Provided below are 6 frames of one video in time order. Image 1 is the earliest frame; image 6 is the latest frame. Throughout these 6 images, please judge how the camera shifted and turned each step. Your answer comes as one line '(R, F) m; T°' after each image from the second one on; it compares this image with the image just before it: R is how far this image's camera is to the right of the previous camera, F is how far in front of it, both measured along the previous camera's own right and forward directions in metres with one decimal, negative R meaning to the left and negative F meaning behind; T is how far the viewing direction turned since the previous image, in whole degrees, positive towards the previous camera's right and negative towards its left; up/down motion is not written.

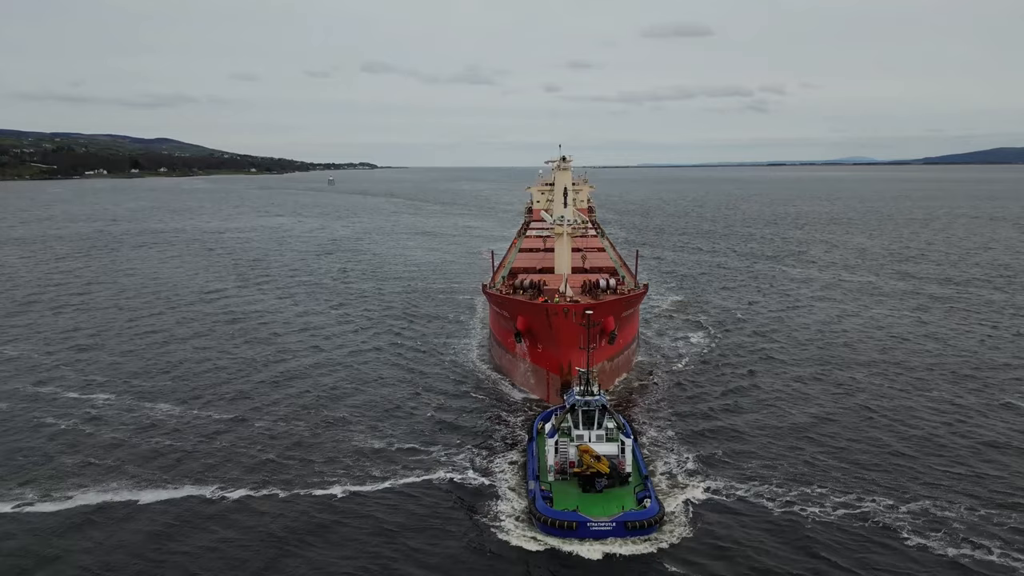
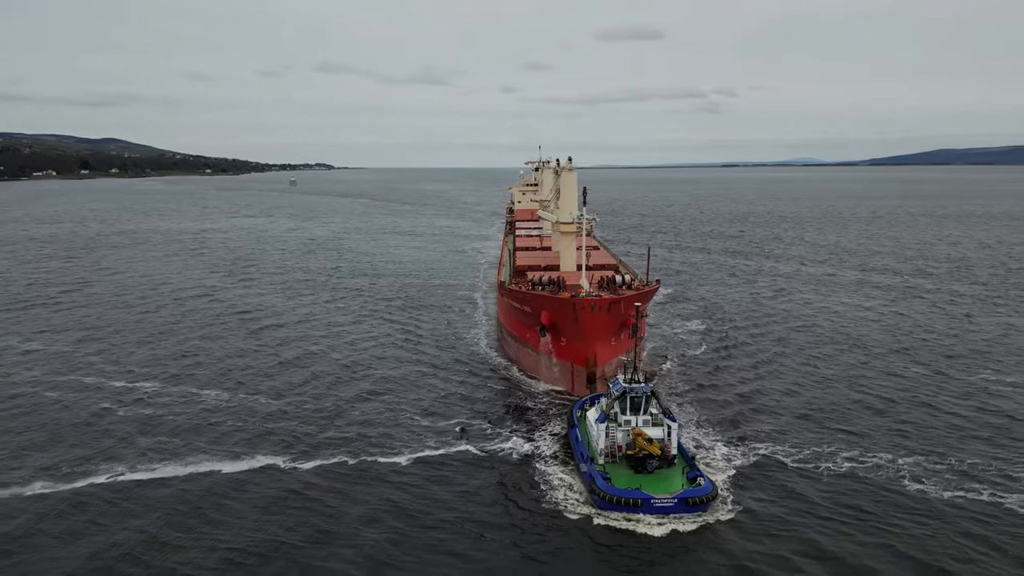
(-2.4, -2.4) m; +3°
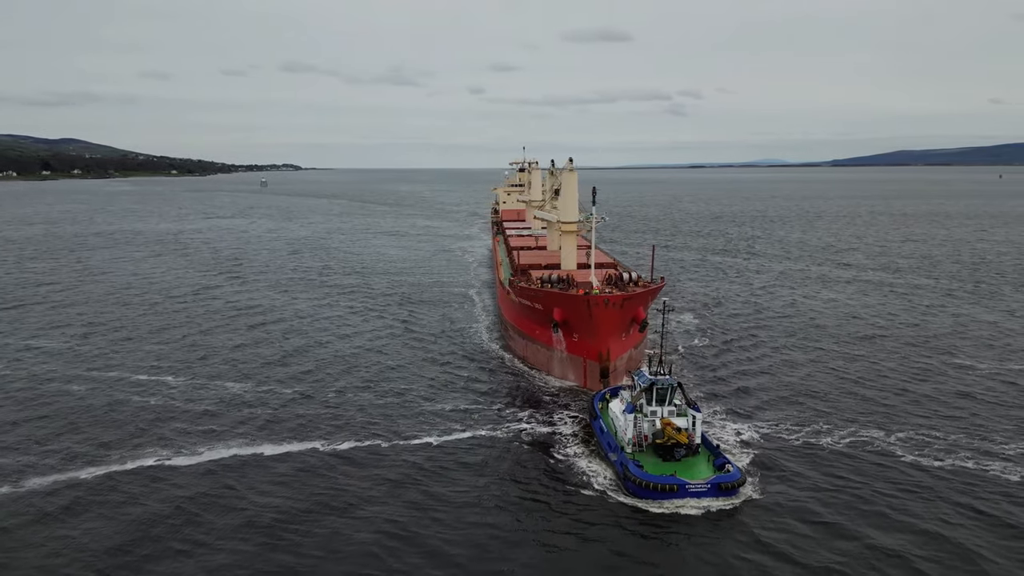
(-1.6, -1.7) m; +2°
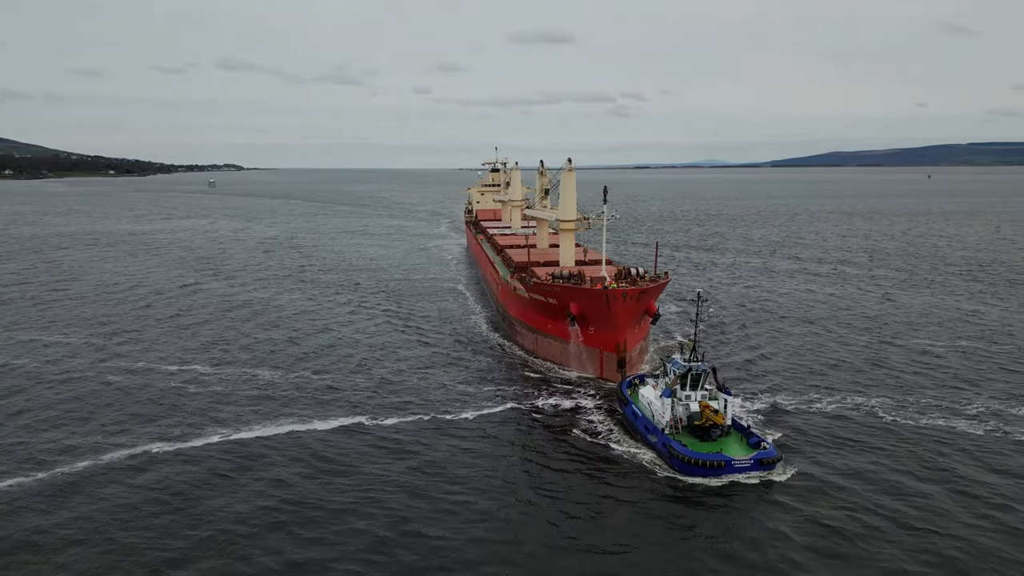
(-2.7, -2.6) m; +4°
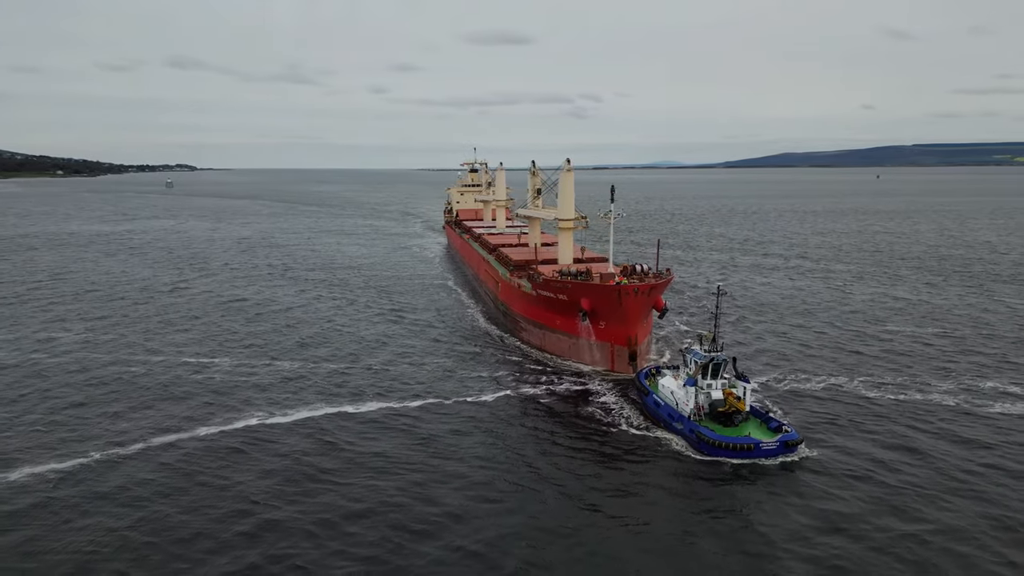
(-2.1, -1.9) m; +3°
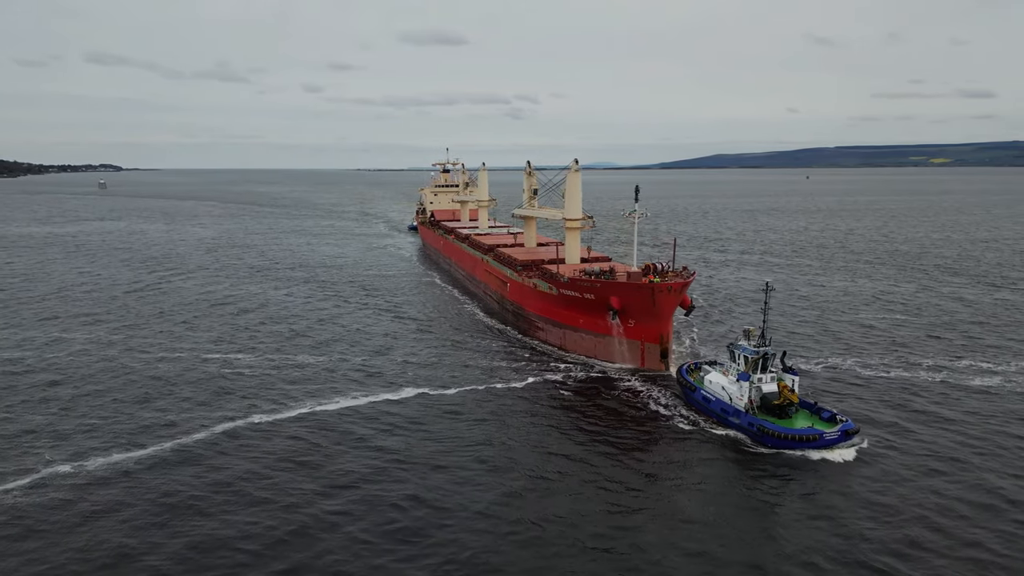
(-3.6, -1.5) m; +5°
